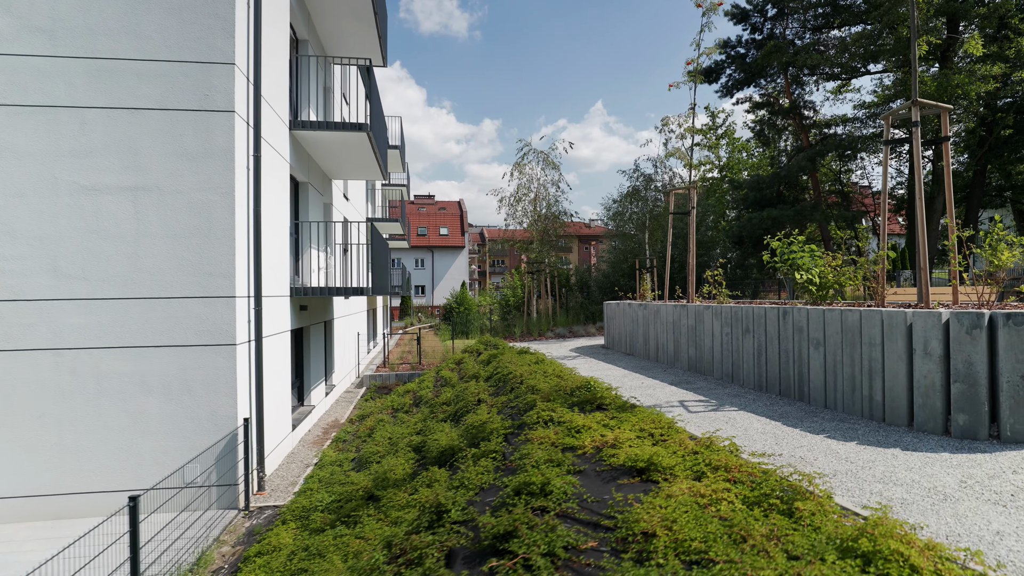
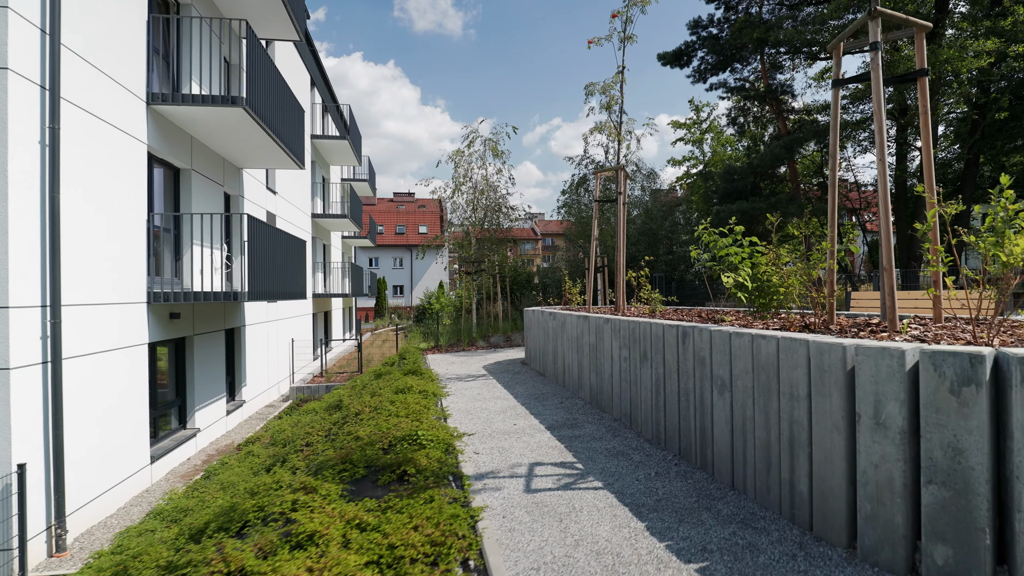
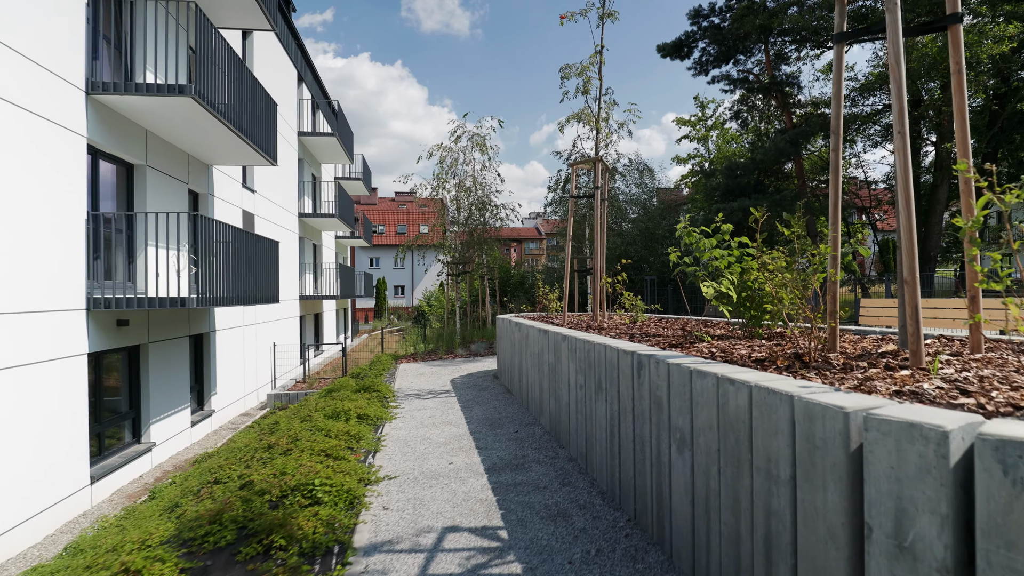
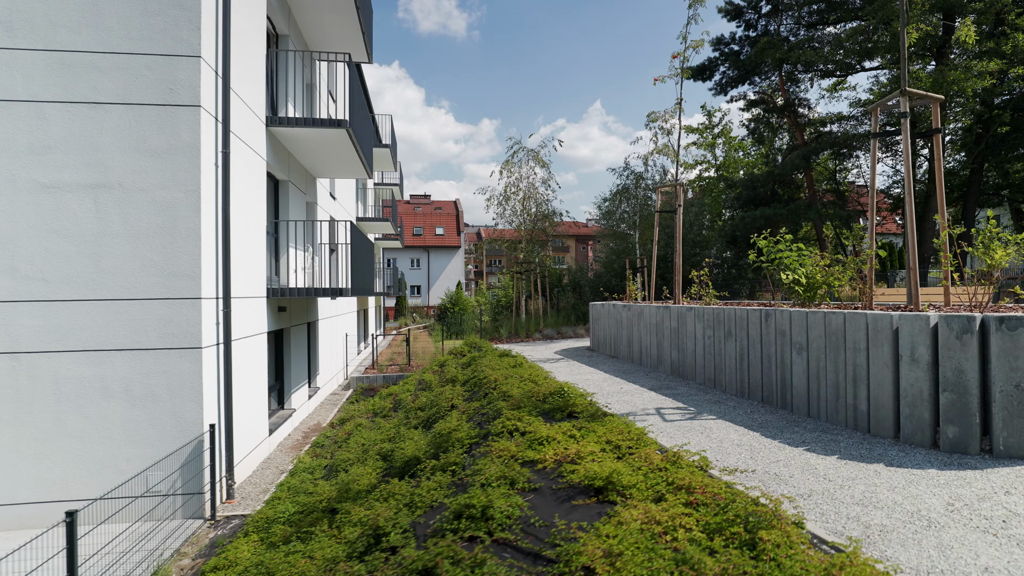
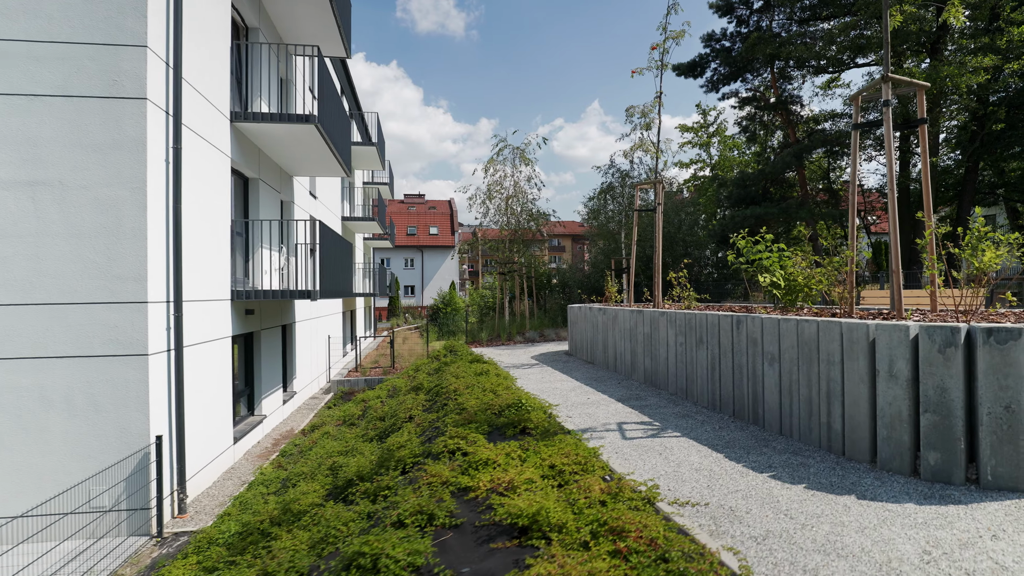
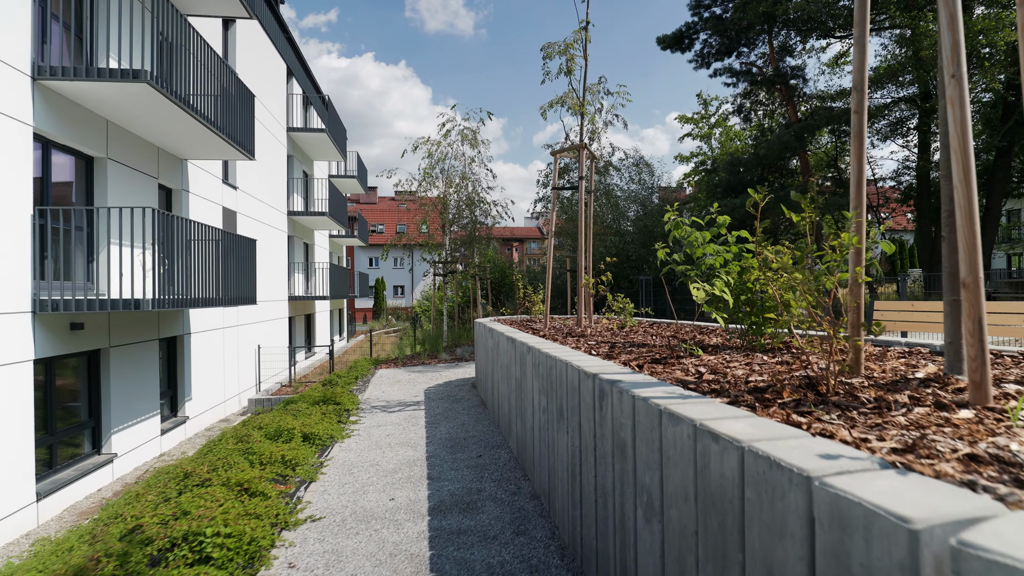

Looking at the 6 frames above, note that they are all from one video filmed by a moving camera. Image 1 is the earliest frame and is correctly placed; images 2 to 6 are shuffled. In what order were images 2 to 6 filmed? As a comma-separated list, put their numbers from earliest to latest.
4, 5, 2, 3, 6
